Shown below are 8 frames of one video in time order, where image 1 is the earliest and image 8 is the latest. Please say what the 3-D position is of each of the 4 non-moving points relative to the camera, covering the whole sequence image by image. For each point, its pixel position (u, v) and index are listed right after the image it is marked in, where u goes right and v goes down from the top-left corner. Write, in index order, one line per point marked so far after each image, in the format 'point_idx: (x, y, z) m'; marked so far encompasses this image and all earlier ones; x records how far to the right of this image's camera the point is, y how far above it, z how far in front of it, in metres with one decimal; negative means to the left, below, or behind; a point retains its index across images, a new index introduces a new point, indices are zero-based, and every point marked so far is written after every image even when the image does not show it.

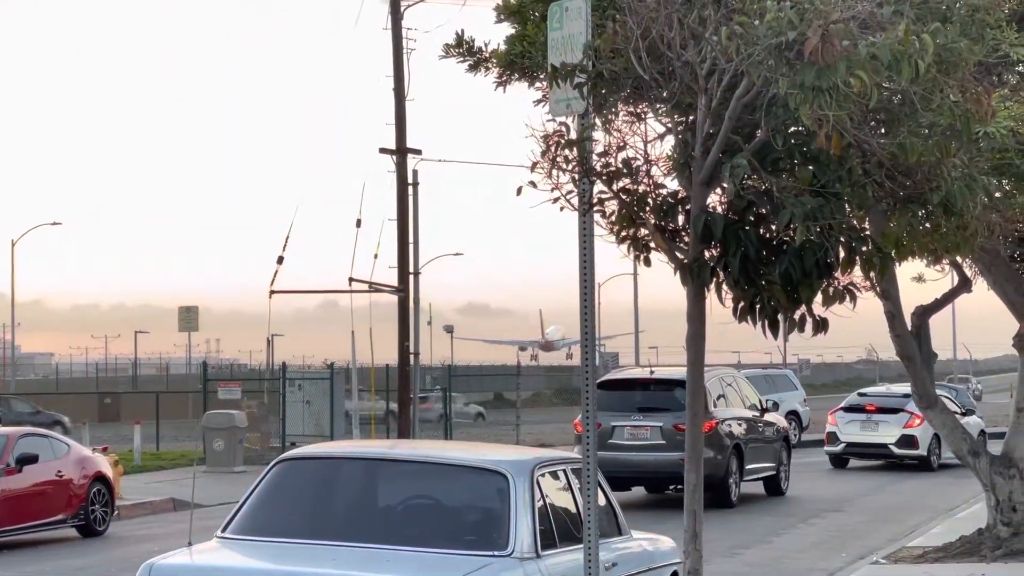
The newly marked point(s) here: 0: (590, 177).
0: (+0.4, +0.6, +7.0) m
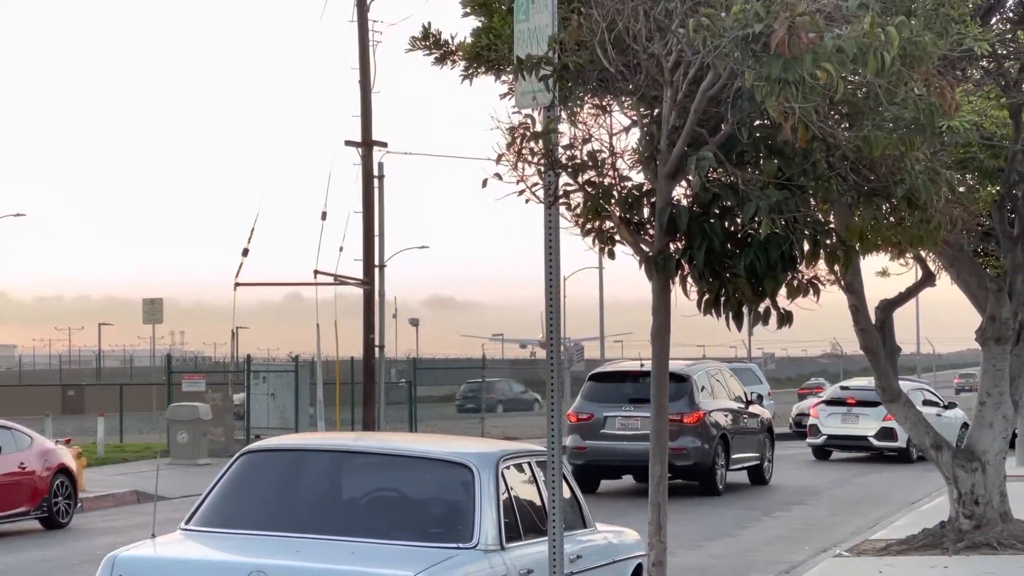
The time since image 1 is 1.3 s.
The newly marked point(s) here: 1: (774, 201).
0: (+0.2, +0.7, +7.0) m
1: (+1.4, +0.5, +6.6) m
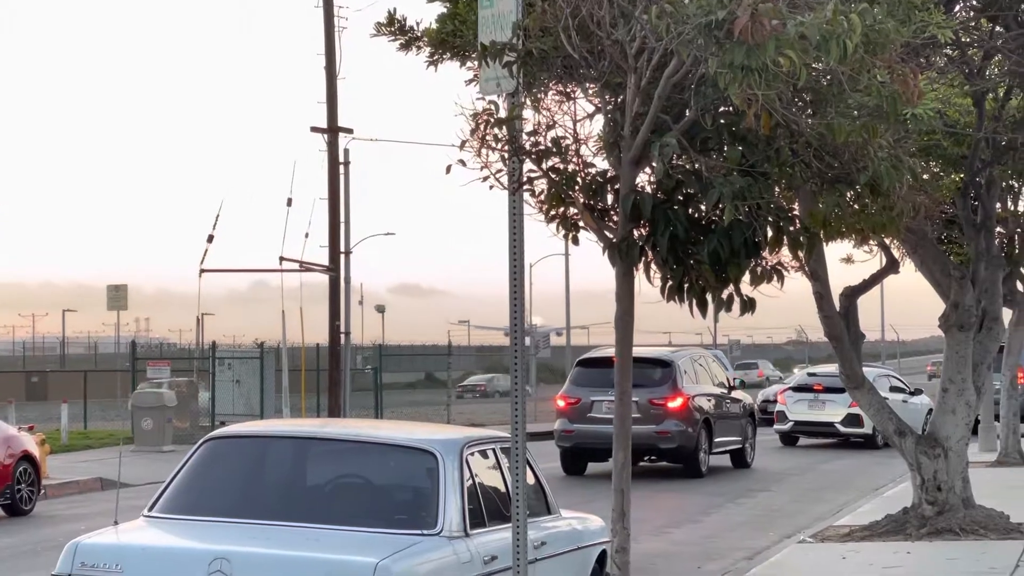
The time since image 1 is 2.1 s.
0: (0.0, +0.7, +6.9) m
1: (+1.2, +0.5, +6.6) m
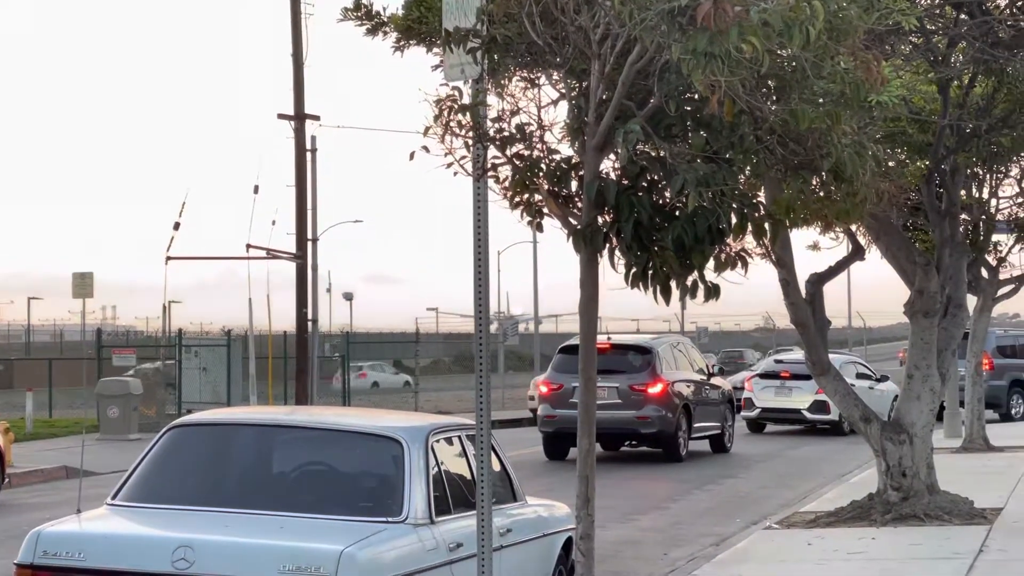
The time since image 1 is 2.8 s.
0: (-0.2, +0.8, +6.9) m
1: (+1.0, +0.6, +6.6) m
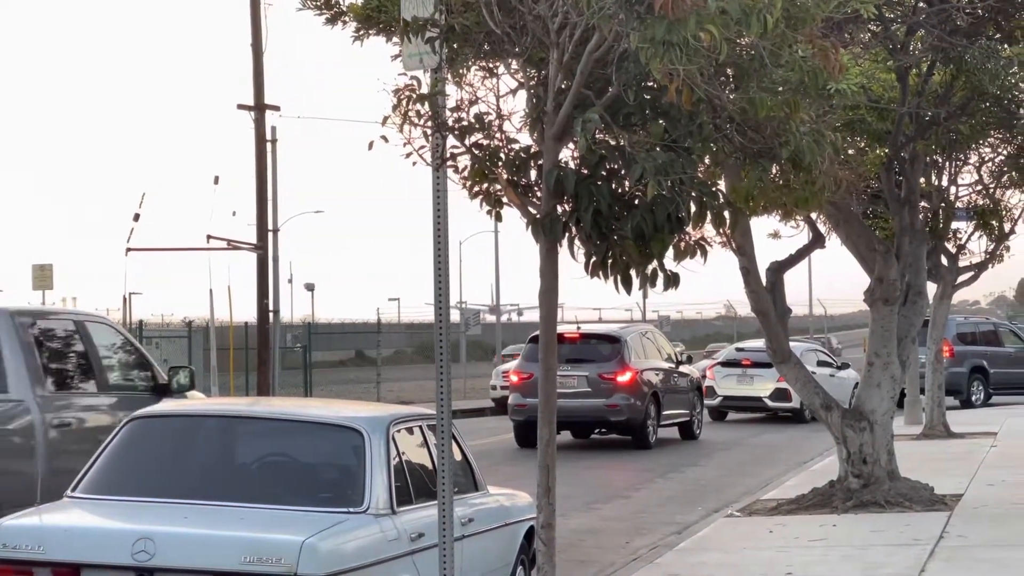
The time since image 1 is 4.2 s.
0: (-0.4, +0.9, +6.9) m
1: (+0.8, +0.7, +6.6) m
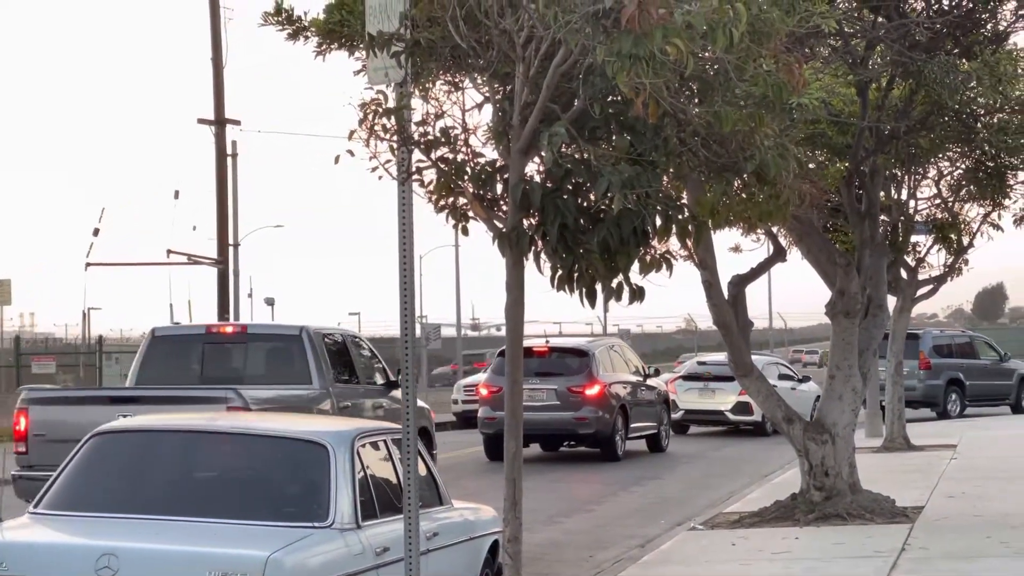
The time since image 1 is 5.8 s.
0: (-0.6, +0.8, +6.9) m
1: (+0.6, +0.6, +6.6) m
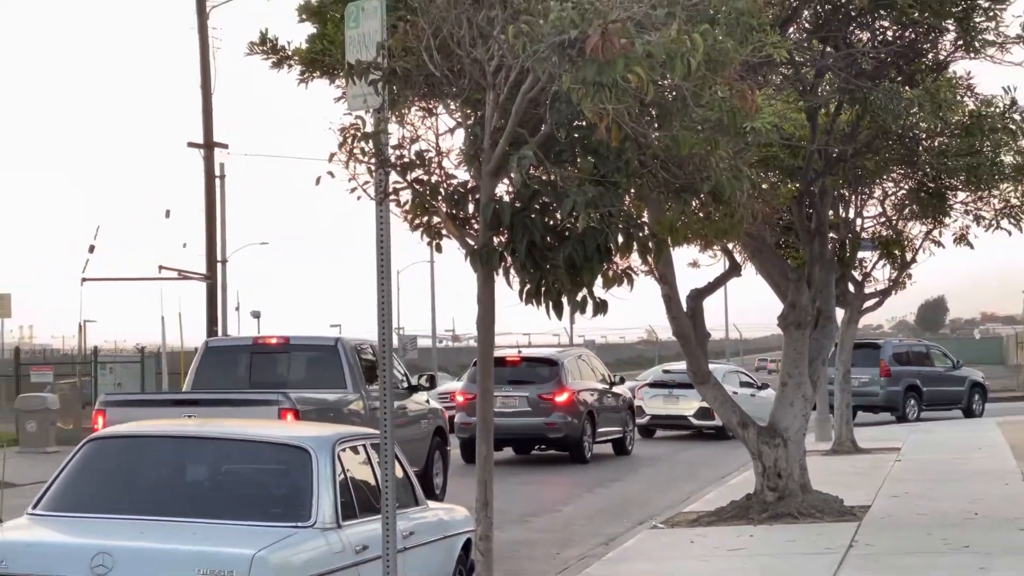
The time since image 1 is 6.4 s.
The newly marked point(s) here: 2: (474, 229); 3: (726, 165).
0: (-0.8, +0.7, +7.4) m
1: (+0.4, +0.5, +7.1) m
2: (-0.2, +0.3, +7.5) m
3: (+1.3, +0.8, +7.8) m
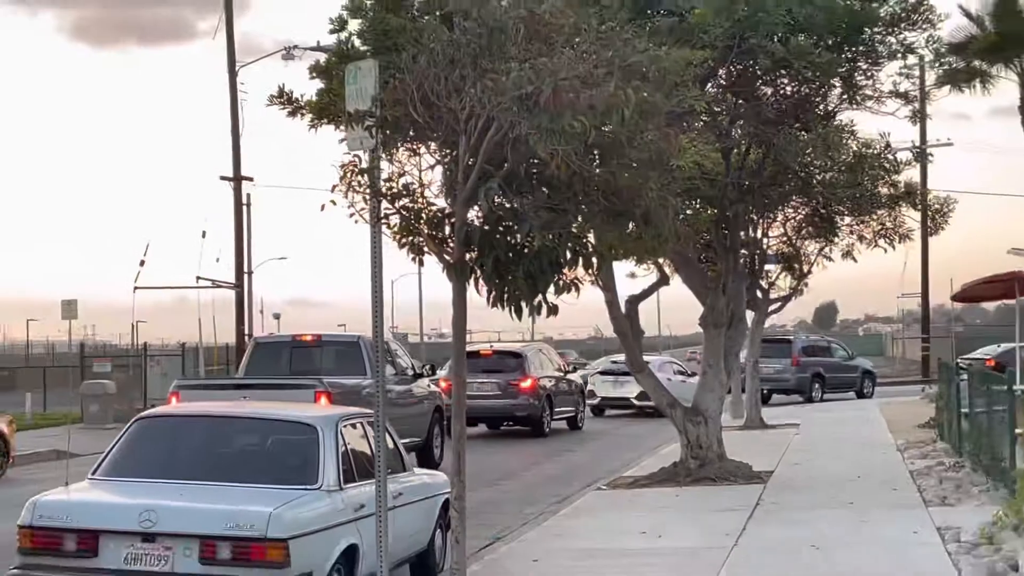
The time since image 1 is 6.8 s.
0: (-1.0, +0.6, +9.1) m
1: (+0.2, +0.5, +8.9) m
2: (-0.5, +0.3, +9.3) m
3: (+1.1, +0.7, +9.5) m
